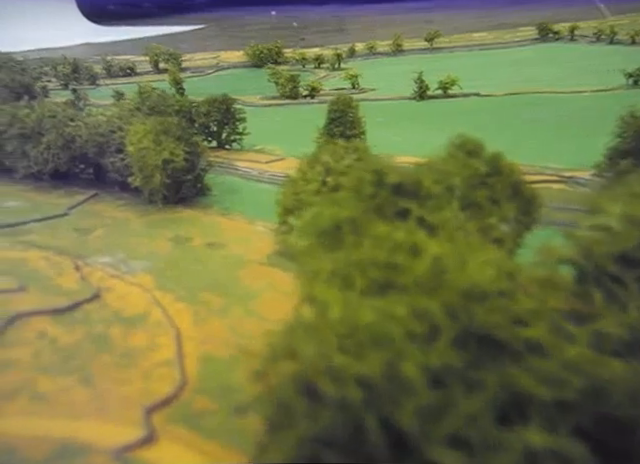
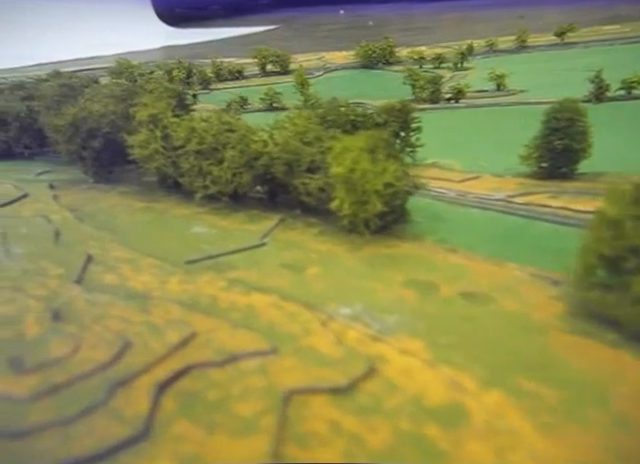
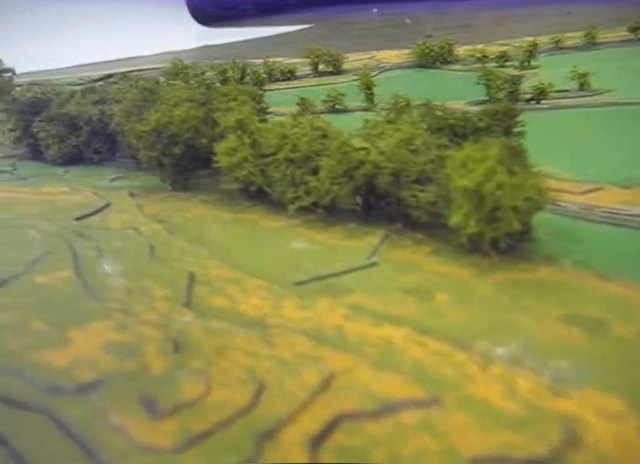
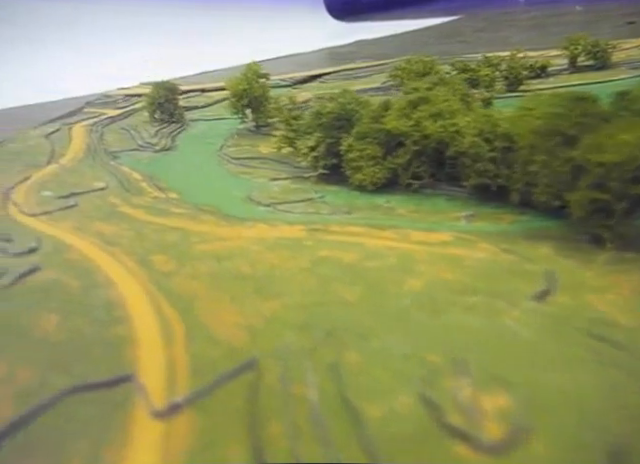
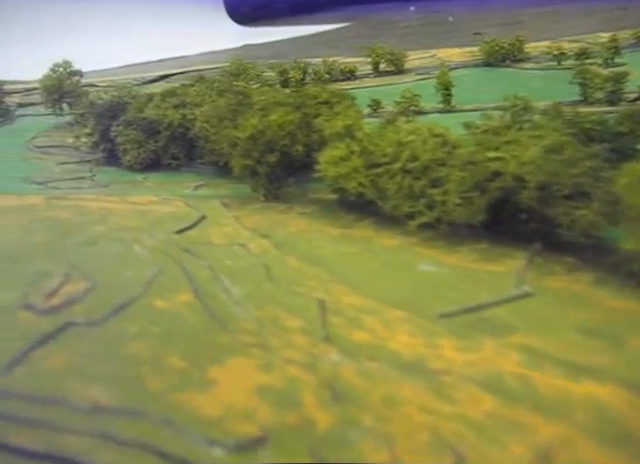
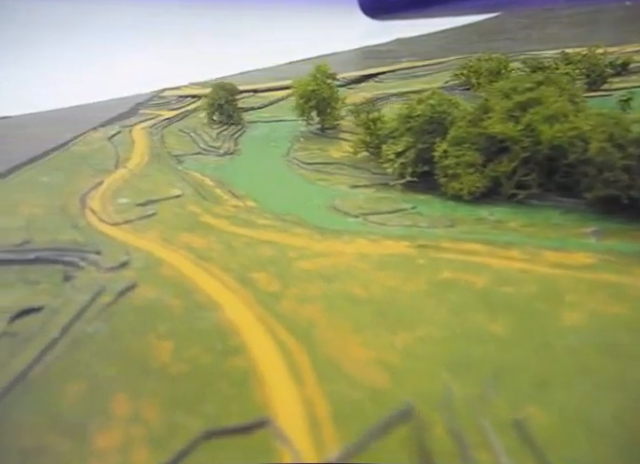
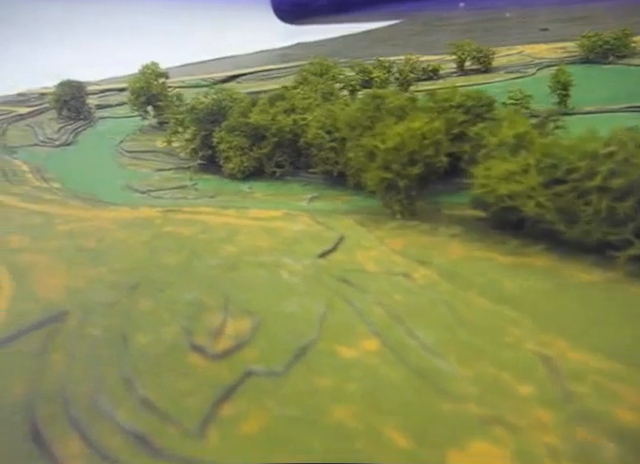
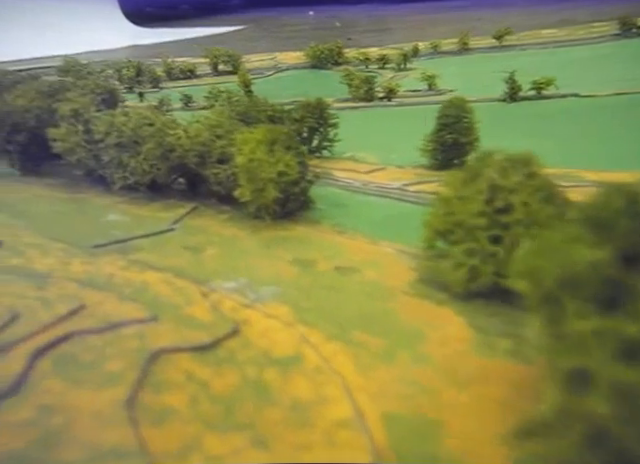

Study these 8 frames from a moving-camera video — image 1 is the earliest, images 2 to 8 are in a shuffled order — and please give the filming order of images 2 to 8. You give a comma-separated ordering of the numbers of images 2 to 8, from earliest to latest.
8, 2, 3, 5, 7, 4, 6
